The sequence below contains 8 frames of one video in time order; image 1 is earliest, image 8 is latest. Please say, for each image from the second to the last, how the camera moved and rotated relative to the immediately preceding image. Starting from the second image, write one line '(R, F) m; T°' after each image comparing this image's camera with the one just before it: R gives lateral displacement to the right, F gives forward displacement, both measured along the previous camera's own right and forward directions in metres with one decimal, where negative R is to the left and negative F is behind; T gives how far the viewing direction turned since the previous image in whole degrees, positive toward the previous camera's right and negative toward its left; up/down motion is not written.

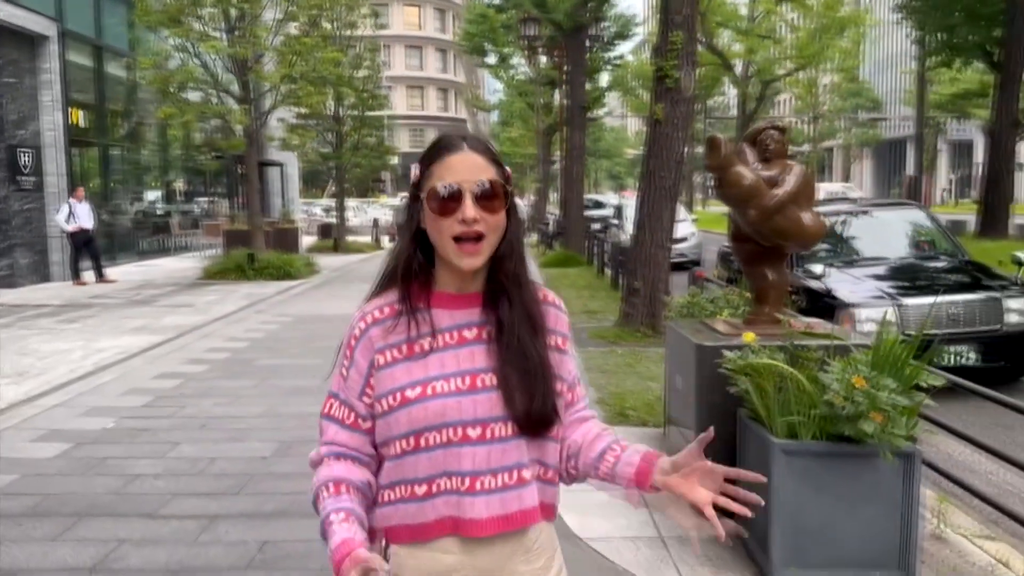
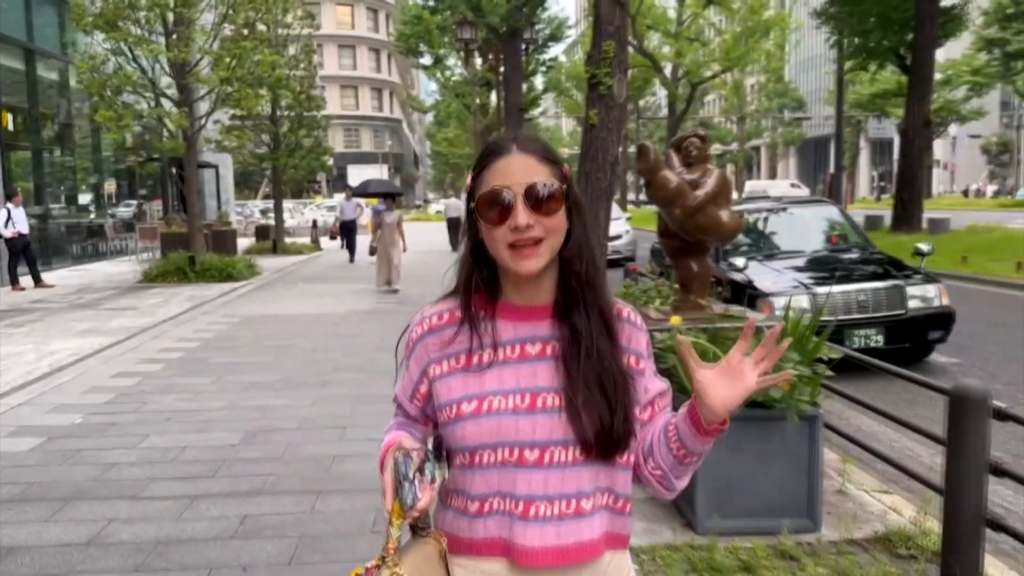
(-0.1, -0.5) m; +4°
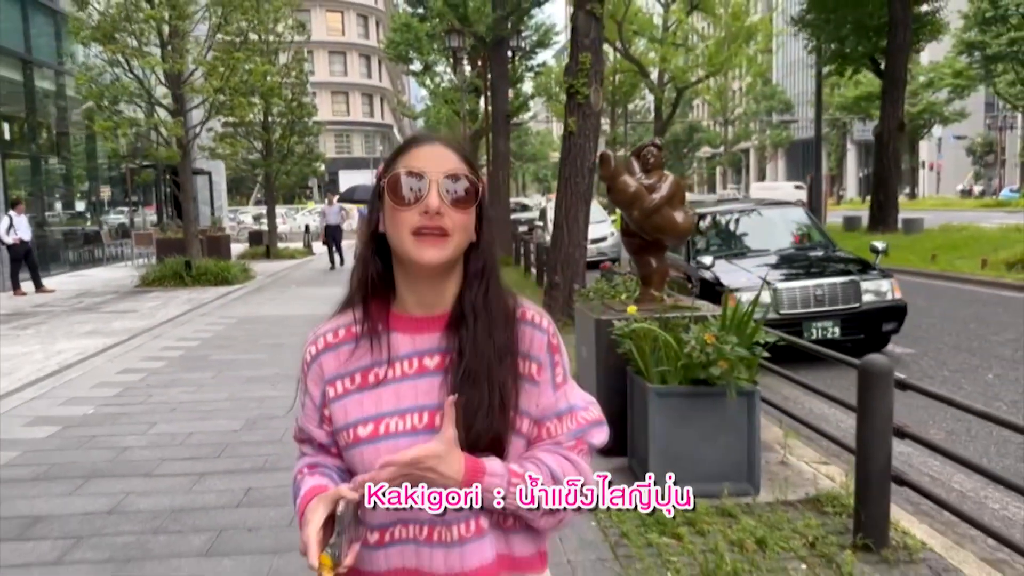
(+0.1, -0.5) m; 0°
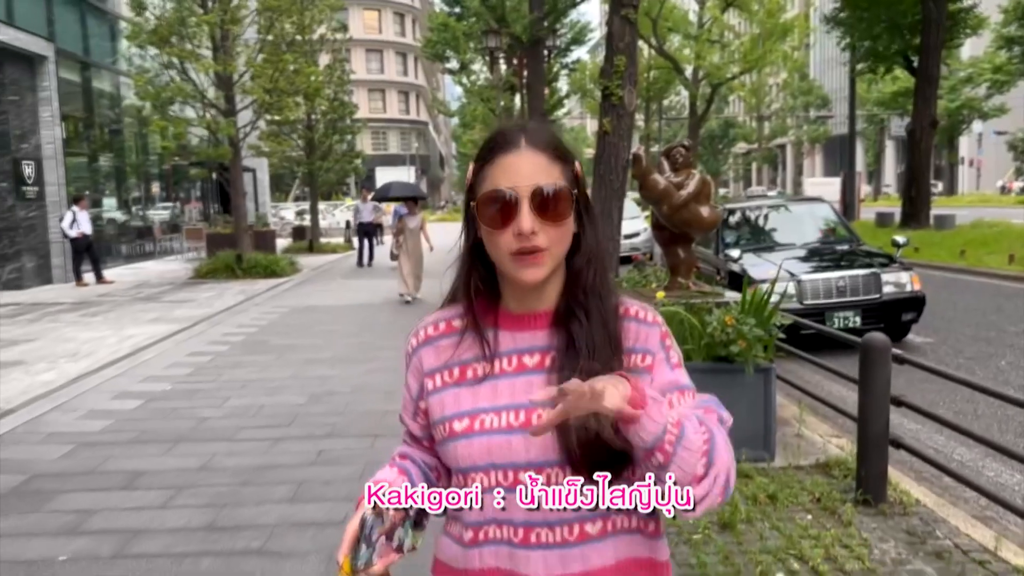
(0.0, -0.6) m; -2°
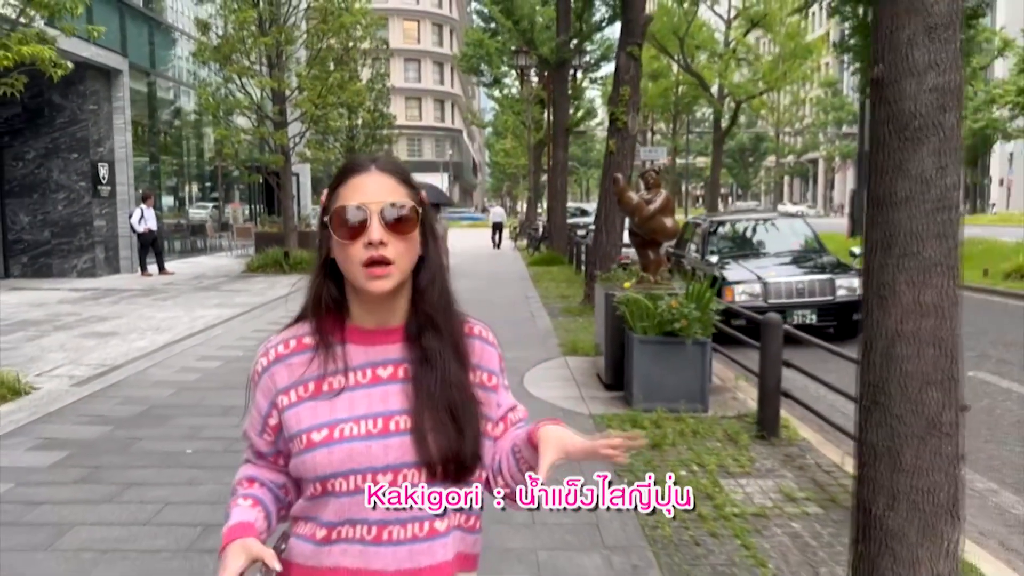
(+0.2, -1.7) m; -2°
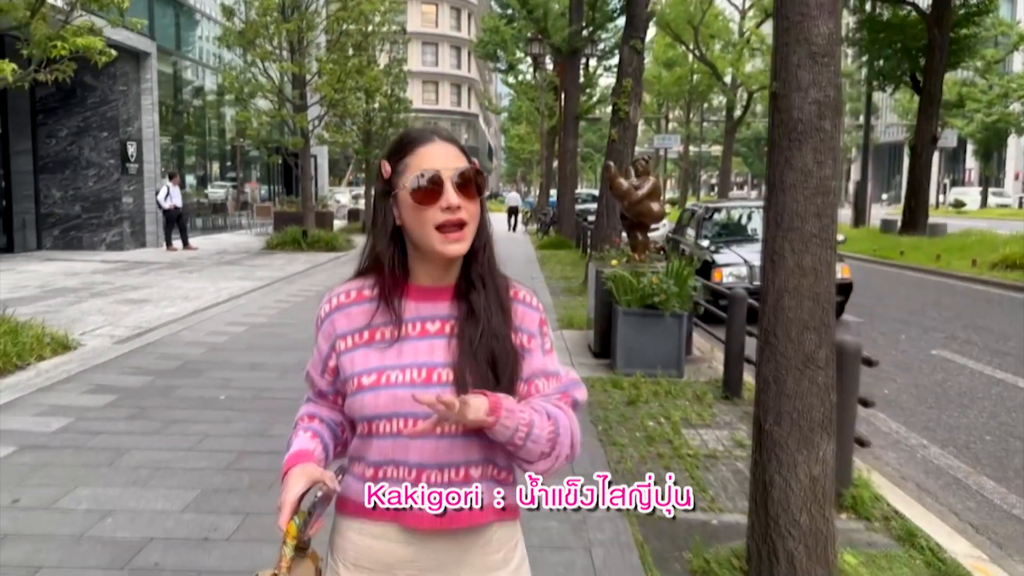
(+0.1, -0.8) m; -1°
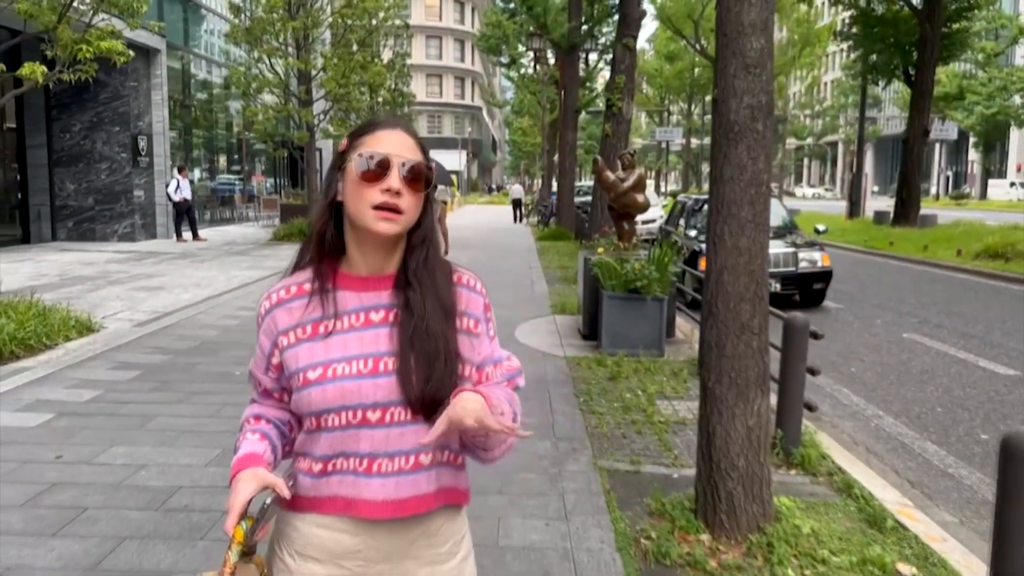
(+0.1, -0.6) m; 0°
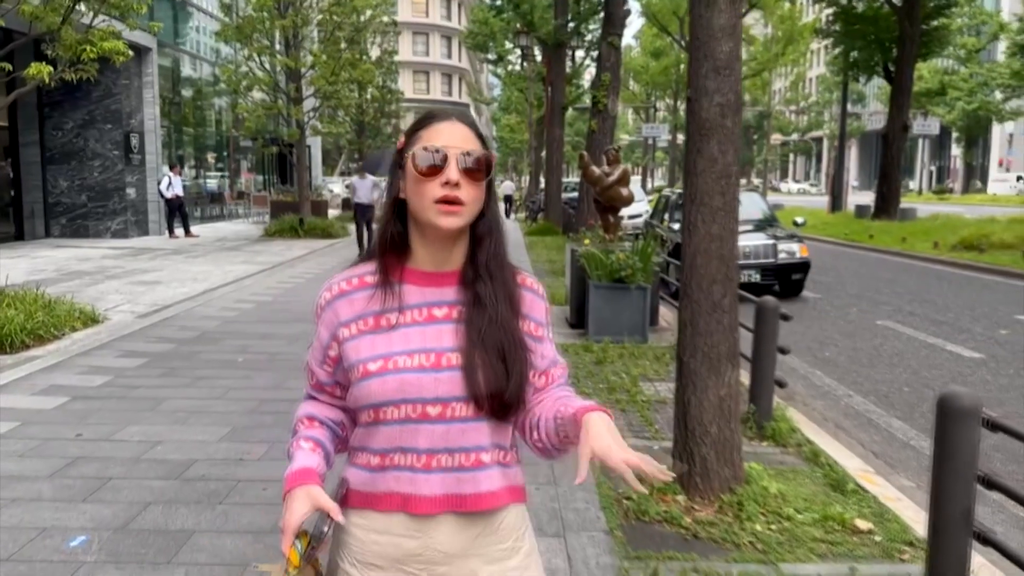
(0.0, -0.4) m; +1°
